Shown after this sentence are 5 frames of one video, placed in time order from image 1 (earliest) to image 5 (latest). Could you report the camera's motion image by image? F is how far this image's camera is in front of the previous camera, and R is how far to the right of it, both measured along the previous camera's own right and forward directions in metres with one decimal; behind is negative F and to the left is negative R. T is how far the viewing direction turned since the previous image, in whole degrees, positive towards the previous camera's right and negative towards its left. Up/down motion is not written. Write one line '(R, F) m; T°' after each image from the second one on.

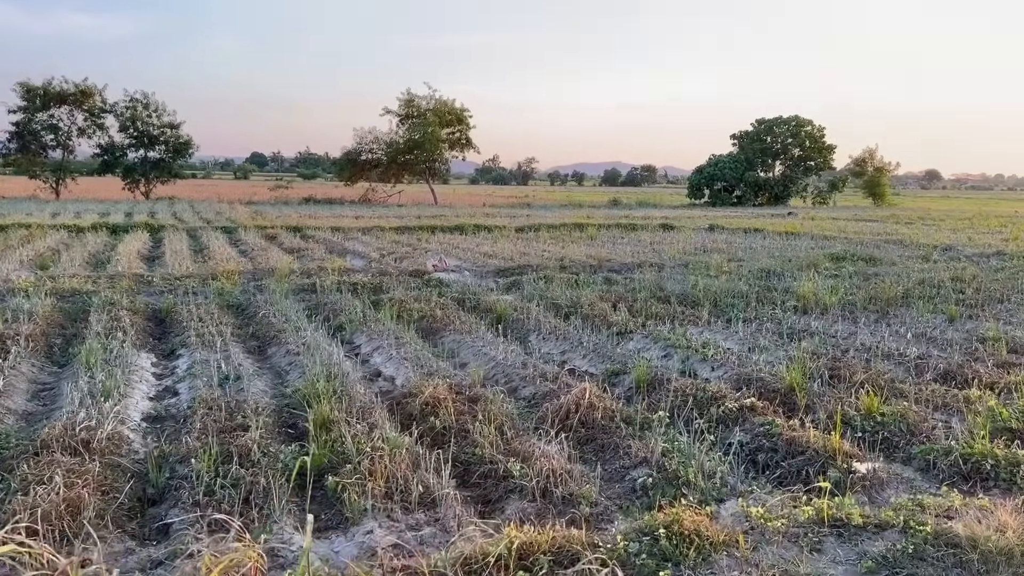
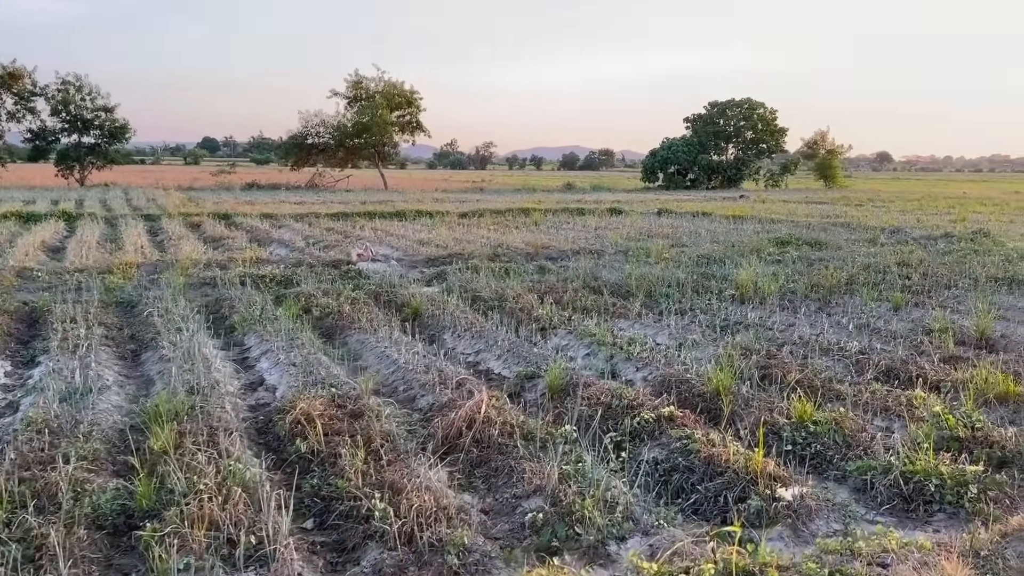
(+0.4, +0.6) m; +3°
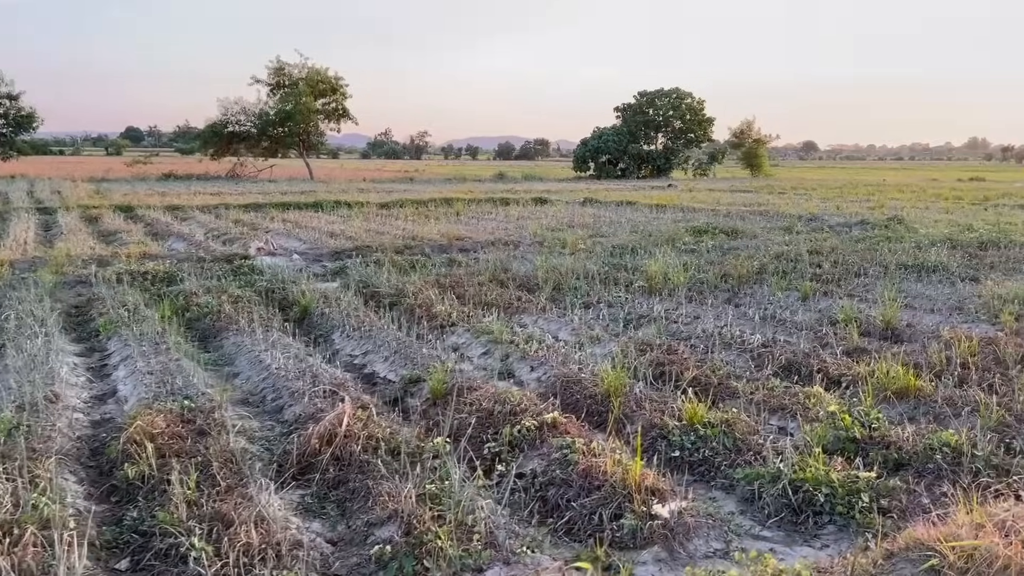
(+0.3, +0.3) m; +4°
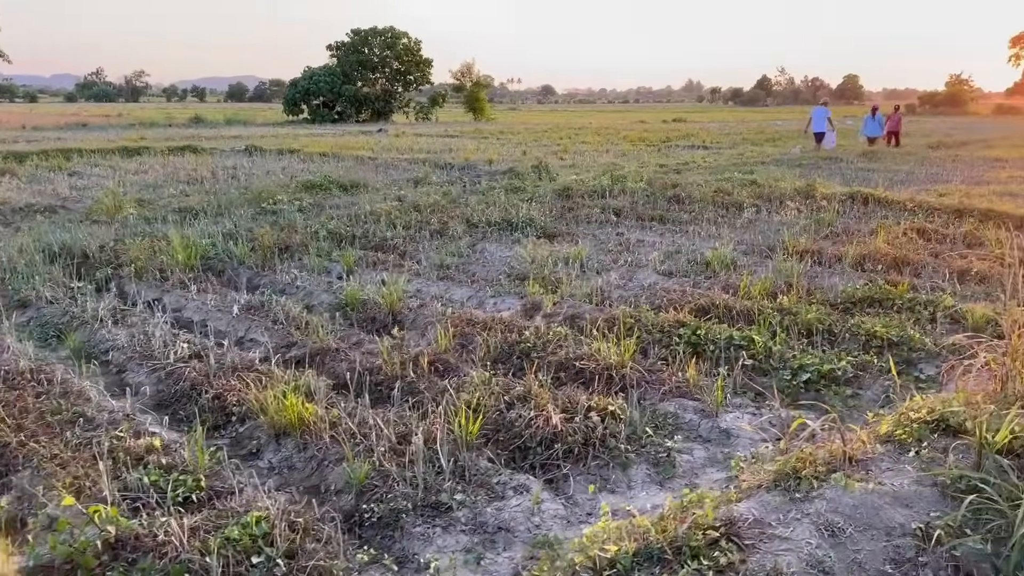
(+2.0, +1.2) m; +16°
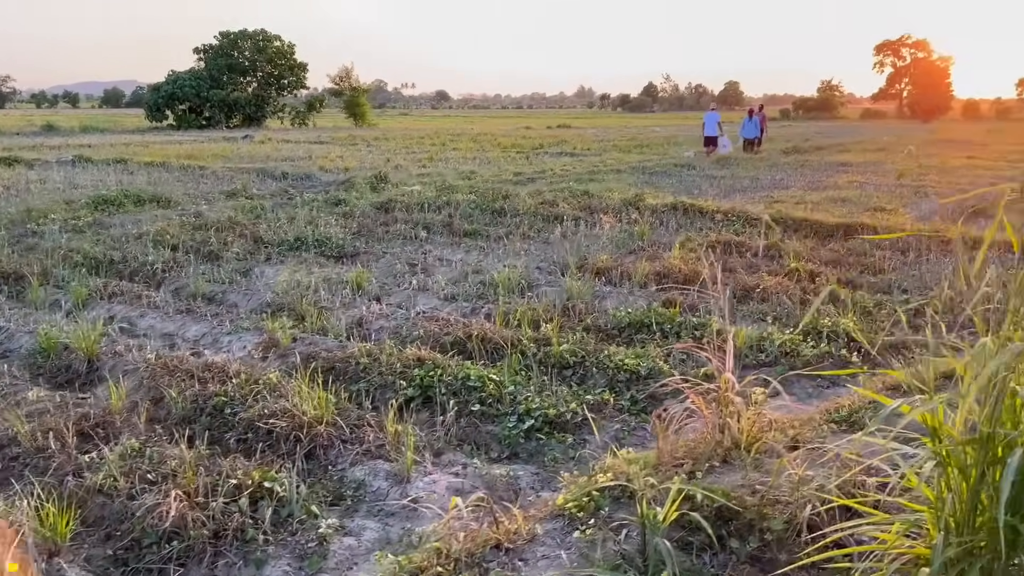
(+0.9, +0.5) m; +7°
